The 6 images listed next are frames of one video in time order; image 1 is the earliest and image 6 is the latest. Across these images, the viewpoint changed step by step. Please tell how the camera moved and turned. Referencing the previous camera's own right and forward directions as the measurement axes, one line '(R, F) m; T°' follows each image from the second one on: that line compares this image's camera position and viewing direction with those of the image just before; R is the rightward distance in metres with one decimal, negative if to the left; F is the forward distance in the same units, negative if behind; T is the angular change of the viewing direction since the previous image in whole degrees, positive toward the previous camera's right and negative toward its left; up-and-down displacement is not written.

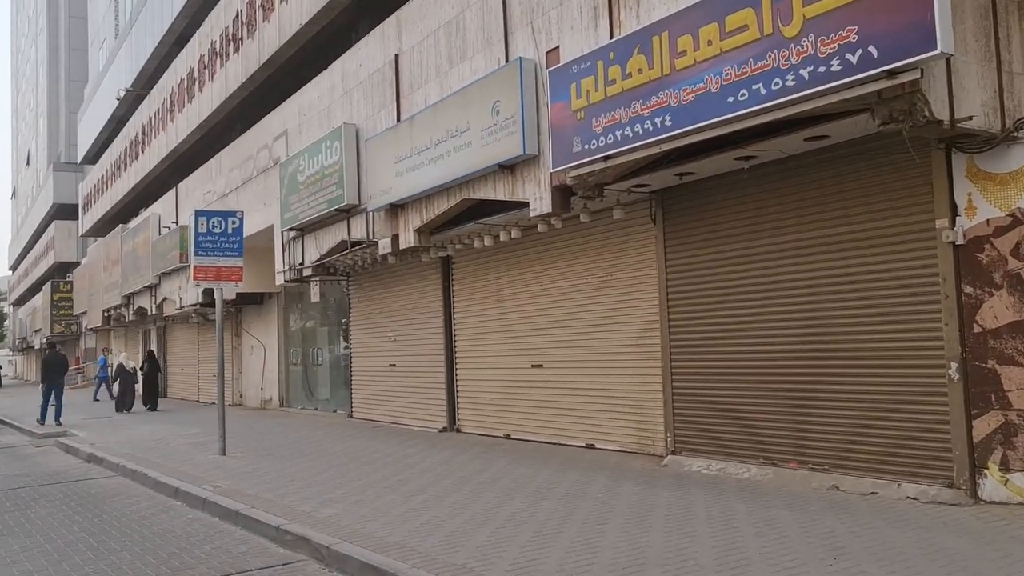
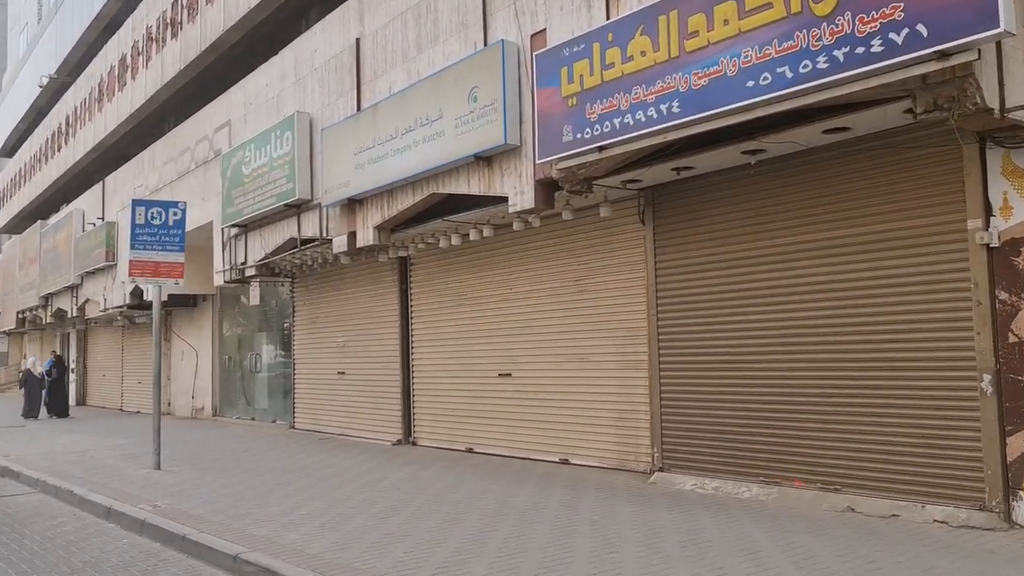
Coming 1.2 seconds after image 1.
(-0.5, +0.8) m; +4°
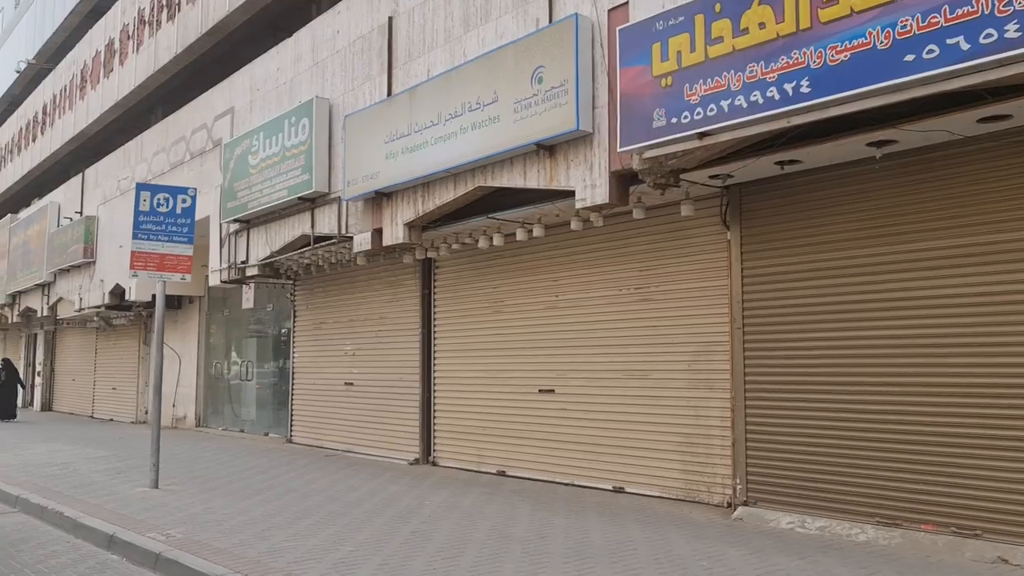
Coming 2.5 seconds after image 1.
(-0.9, +1.1) m; +2°
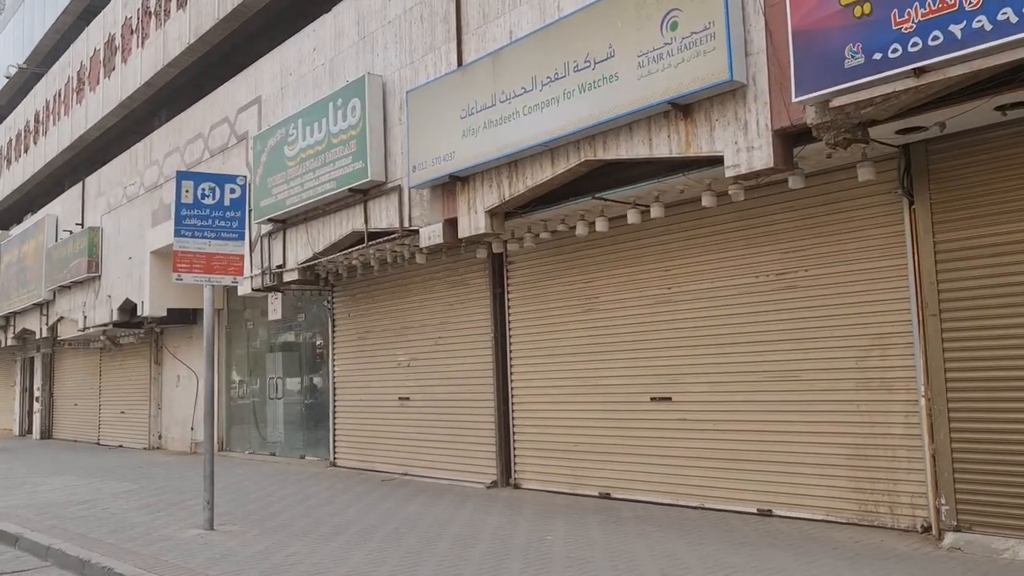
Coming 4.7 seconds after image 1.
(-1.2, +1.4) m; +1°
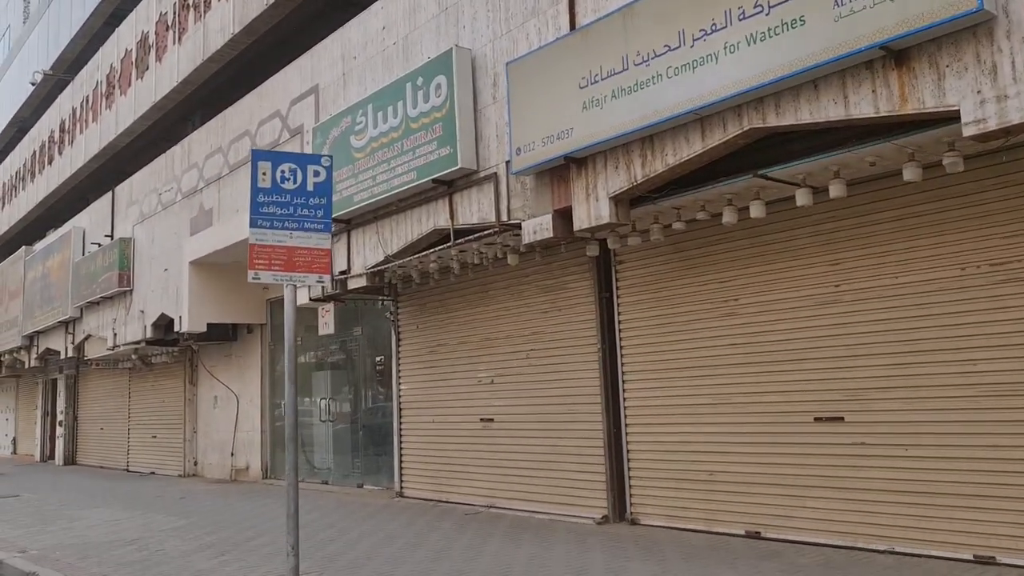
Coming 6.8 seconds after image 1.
(-1.0, +1.4) m; -1°
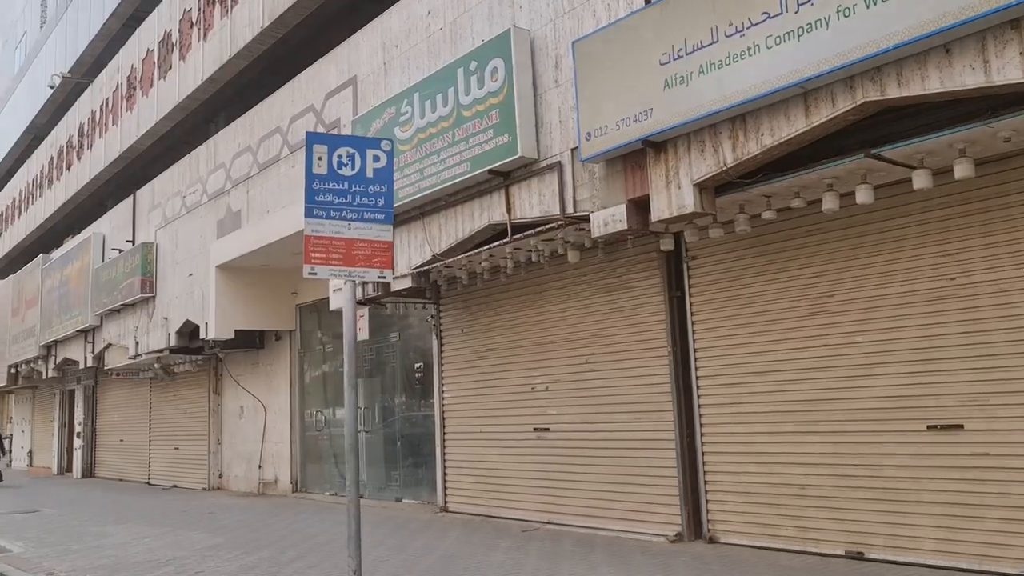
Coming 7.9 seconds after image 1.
(-0.5, +0.7) m; -1°
